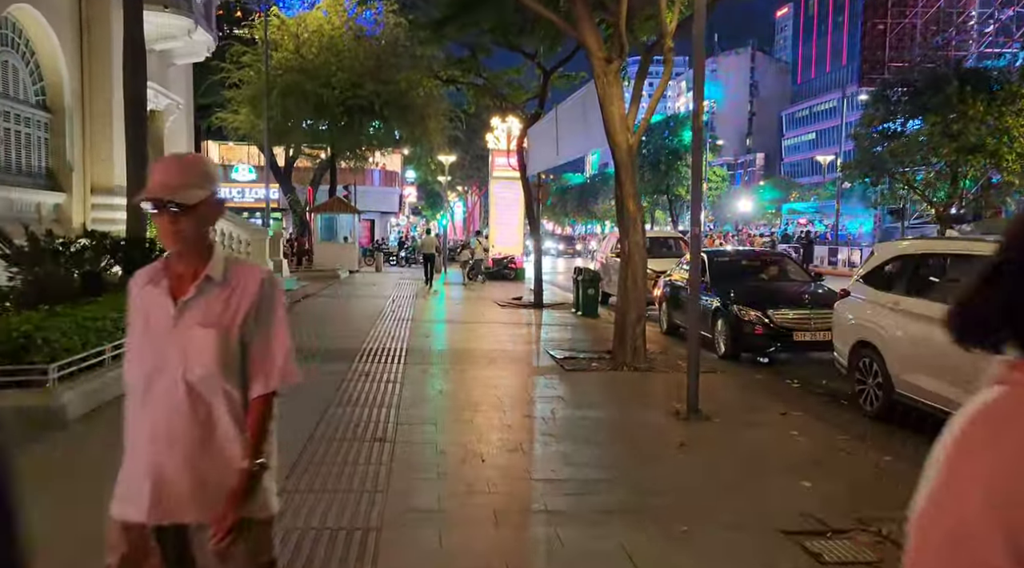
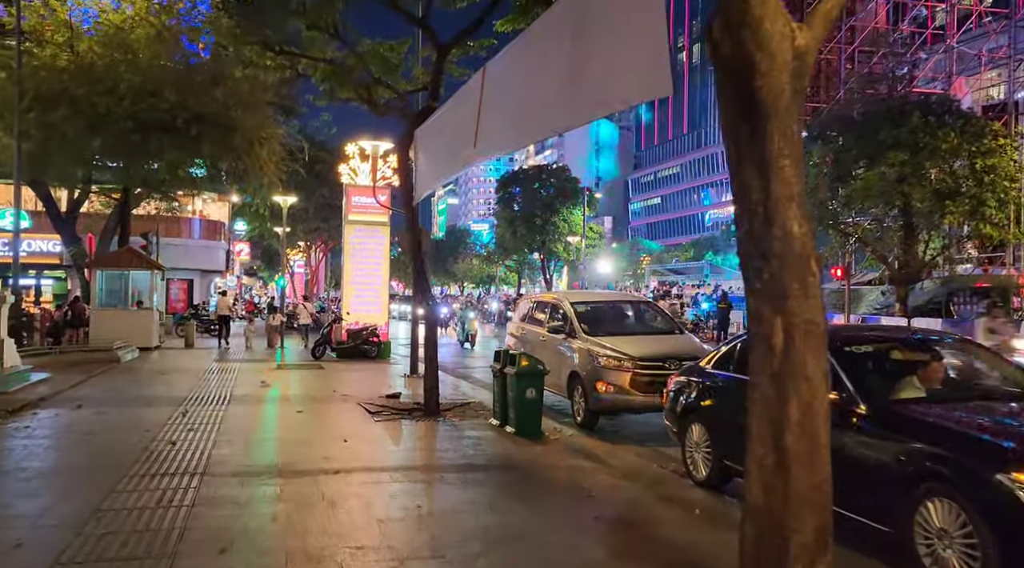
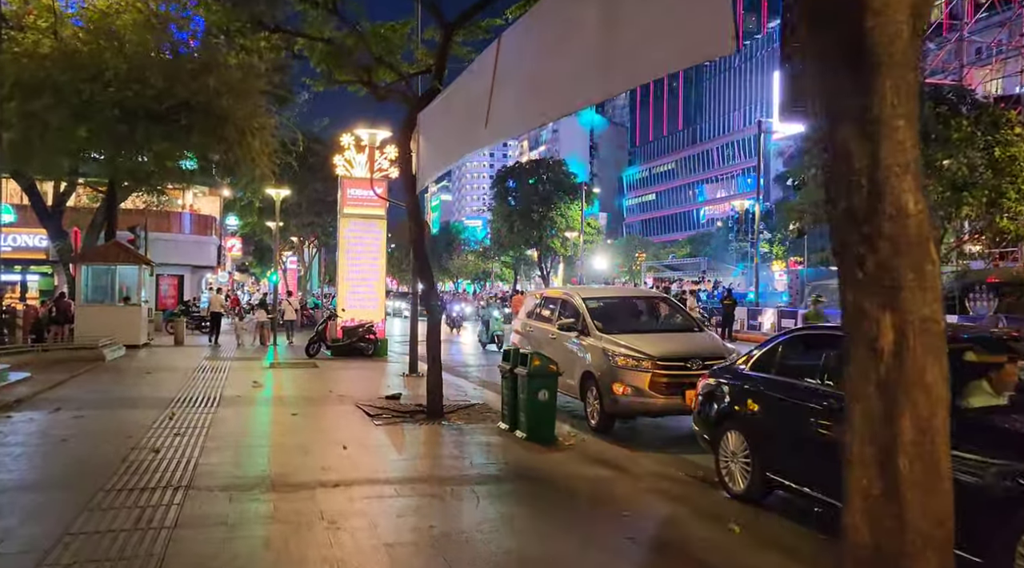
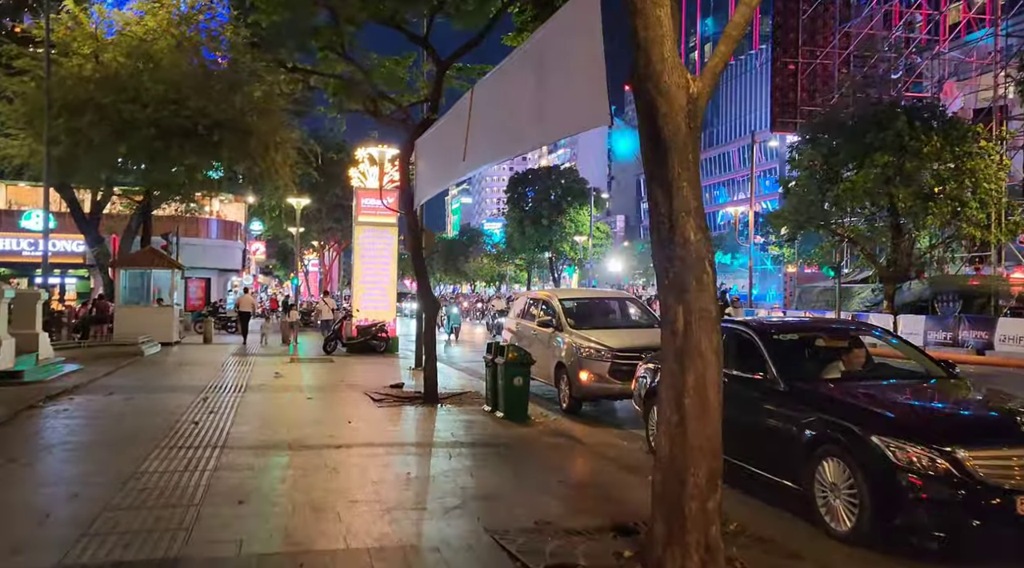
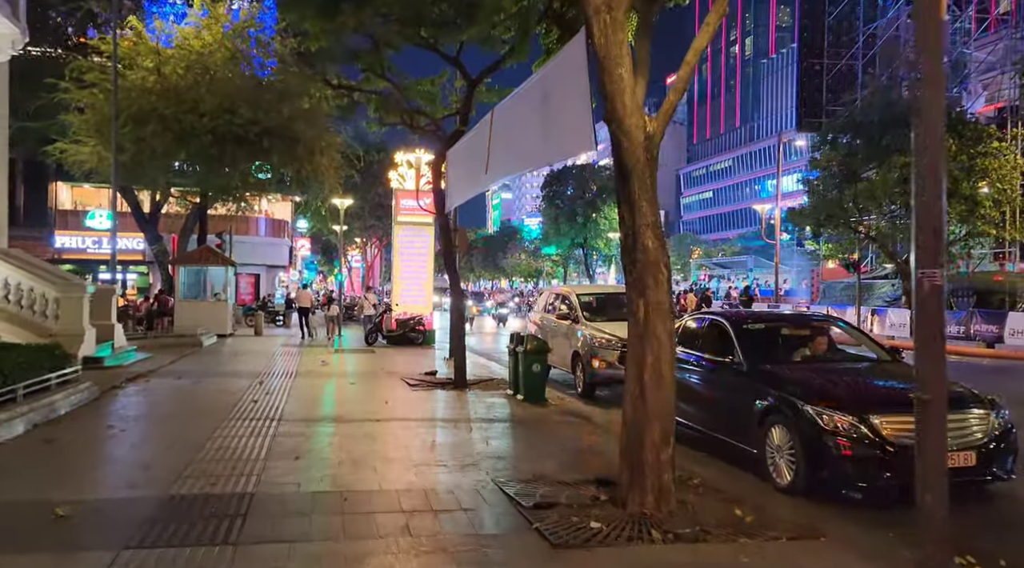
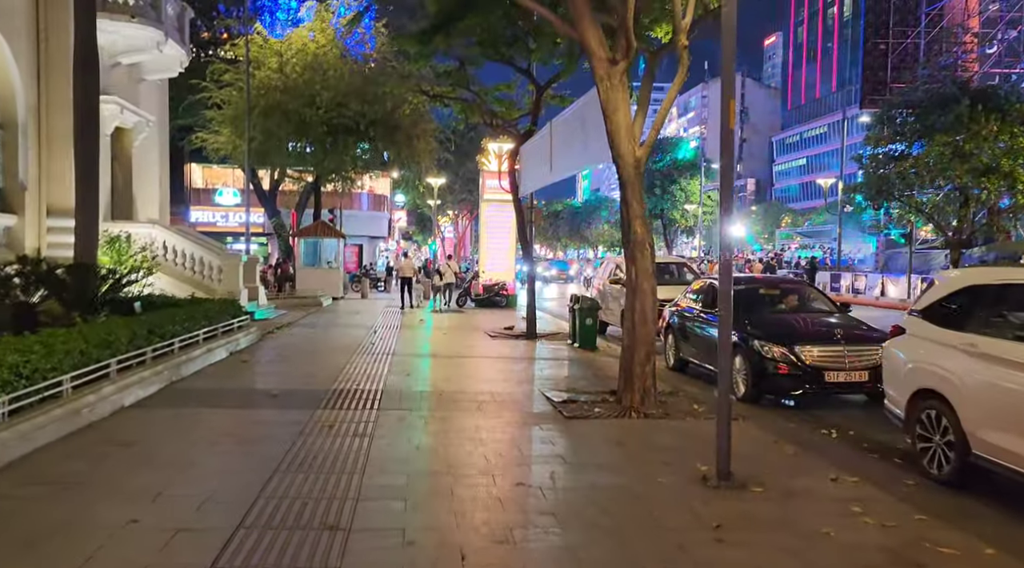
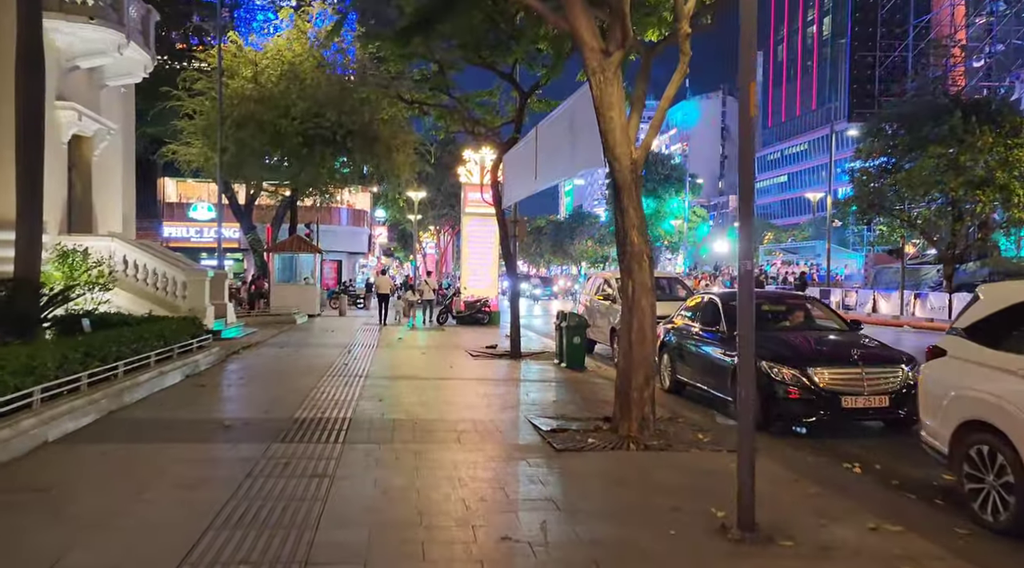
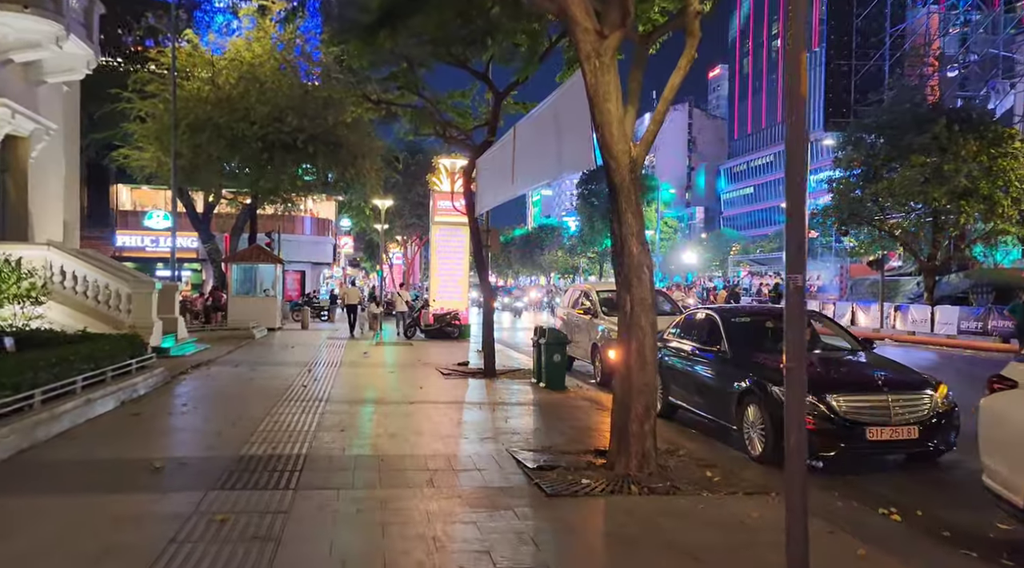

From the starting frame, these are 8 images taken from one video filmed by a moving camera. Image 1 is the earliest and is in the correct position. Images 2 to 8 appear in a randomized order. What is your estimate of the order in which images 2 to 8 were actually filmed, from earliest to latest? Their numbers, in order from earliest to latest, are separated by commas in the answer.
6, 7, 8, 5, 4, 2, 3
